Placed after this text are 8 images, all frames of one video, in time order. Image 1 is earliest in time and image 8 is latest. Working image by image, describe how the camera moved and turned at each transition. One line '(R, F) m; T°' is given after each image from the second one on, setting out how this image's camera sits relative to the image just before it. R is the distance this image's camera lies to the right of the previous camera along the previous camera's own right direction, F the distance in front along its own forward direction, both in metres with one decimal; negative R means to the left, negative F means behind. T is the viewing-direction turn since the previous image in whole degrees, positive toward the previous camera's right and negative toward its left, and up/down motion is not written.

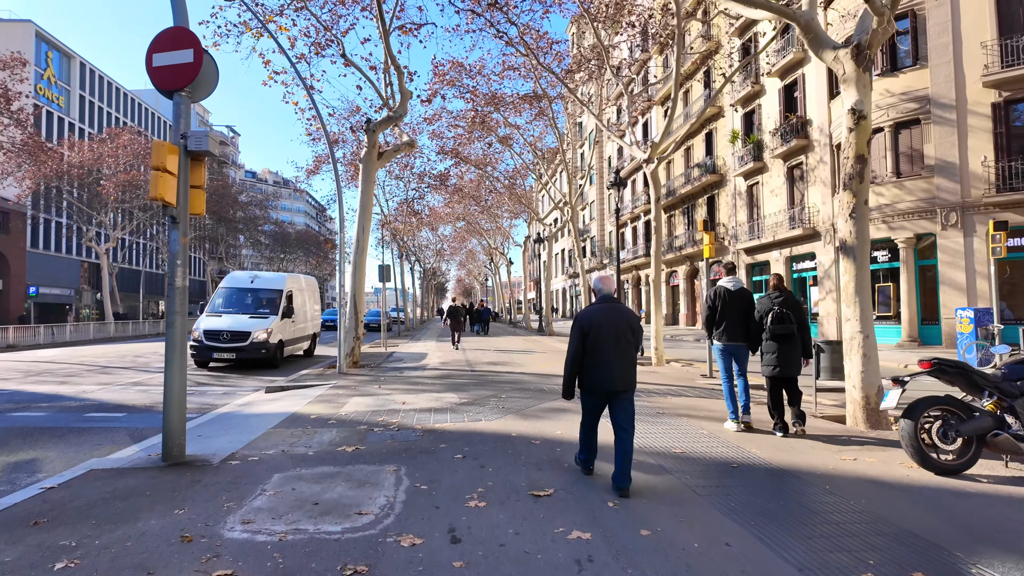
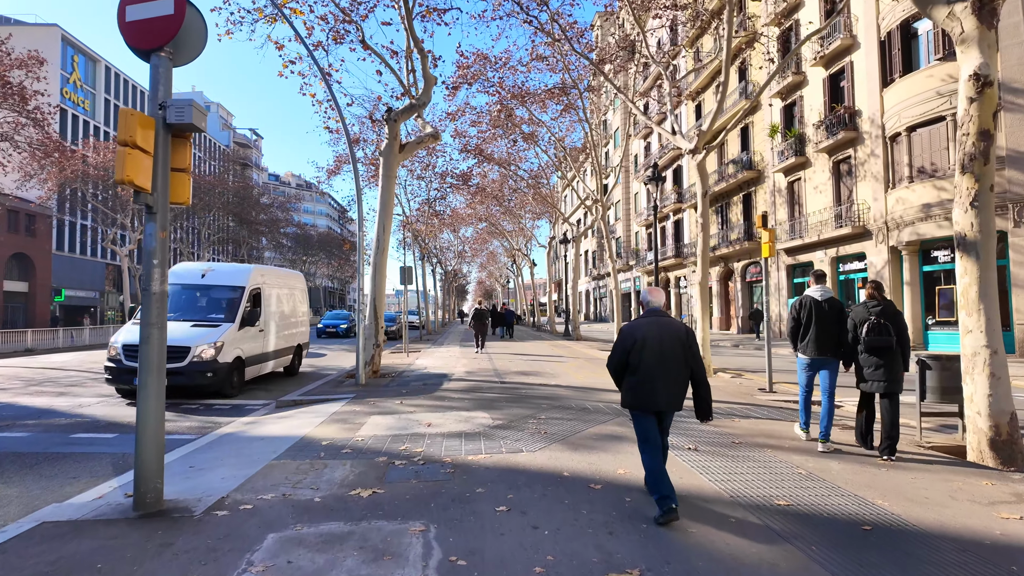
(-0.2, +1.0) m; -2°
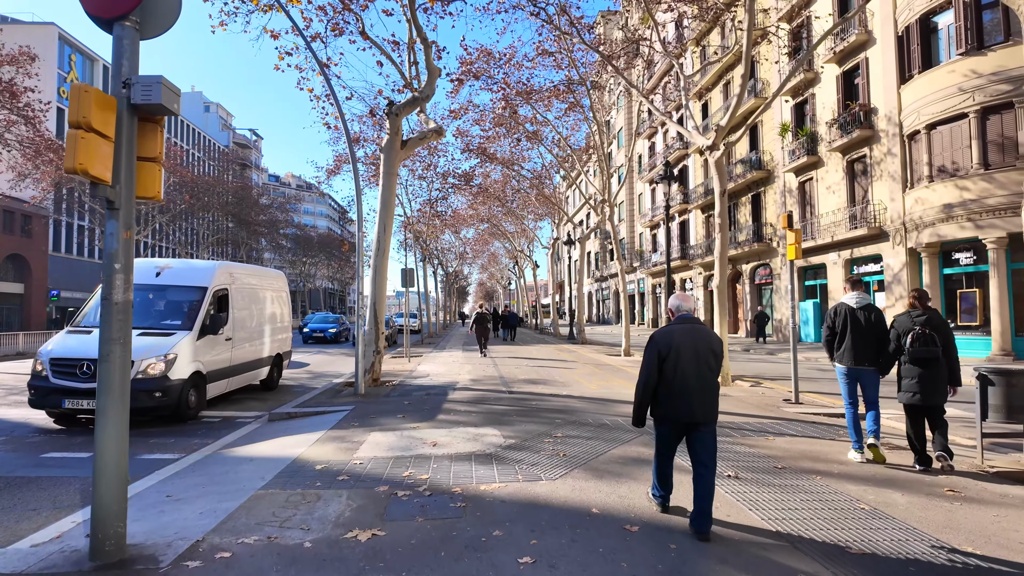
(-0.1, +0.6) m; 0°
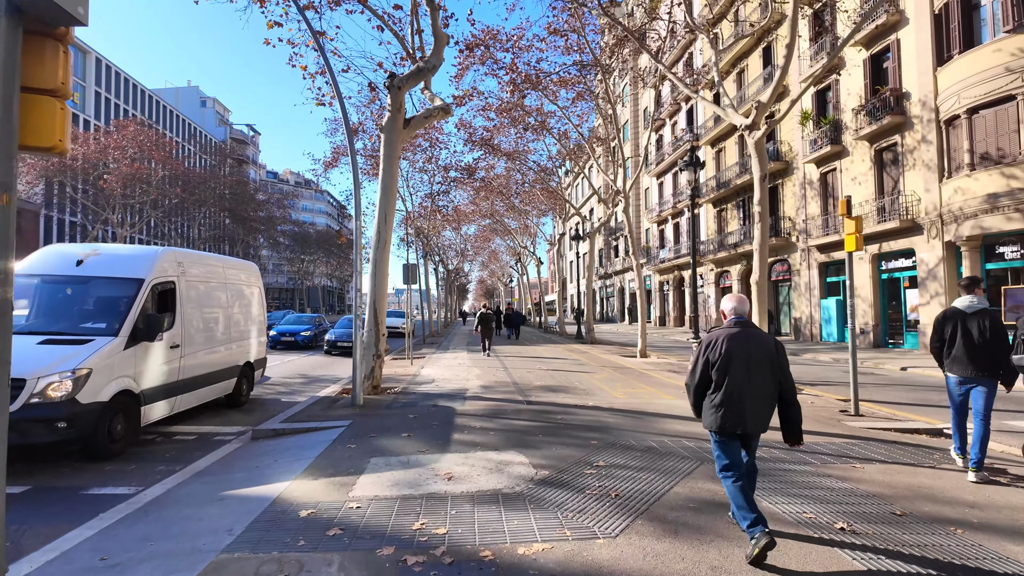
(-0.3, +1.1) m; 0°
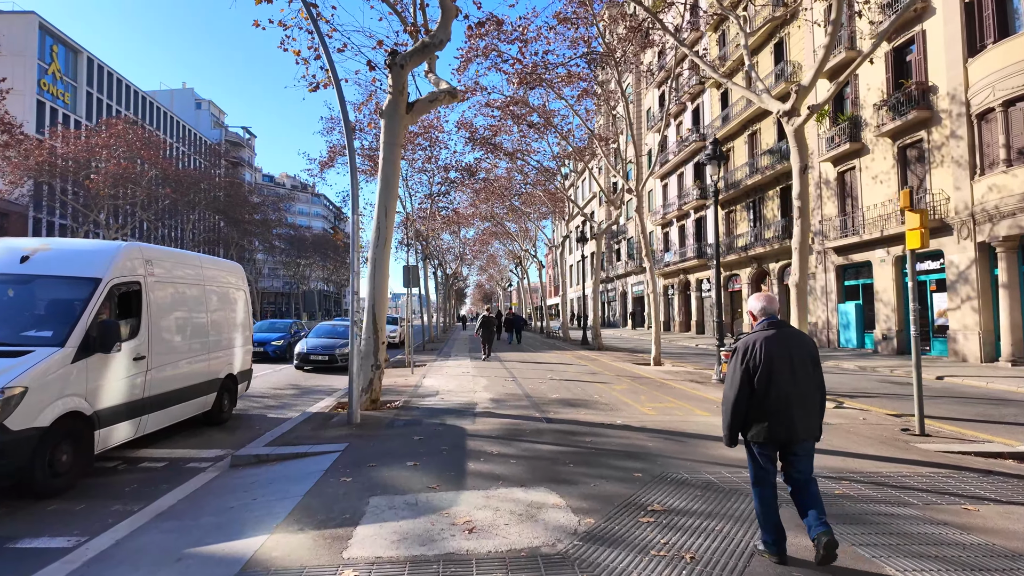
(-0.3, +1.0) m; 0°
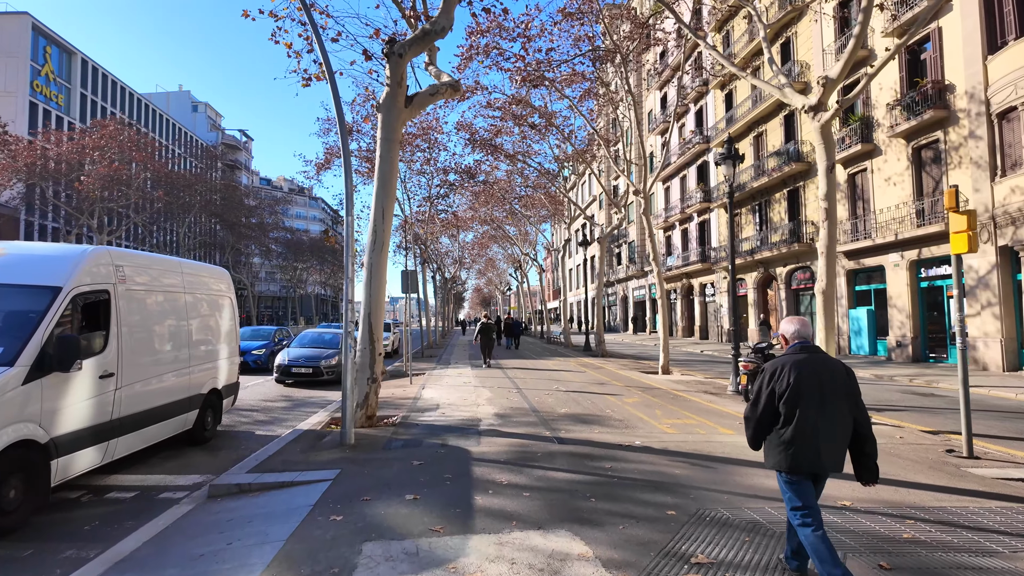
(-0.1, +0.6) m; 0°
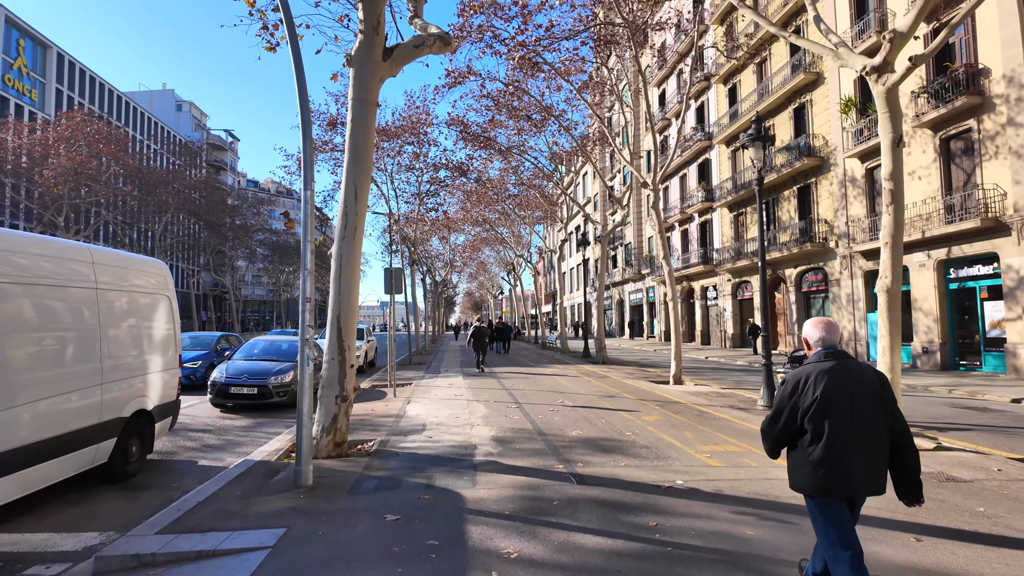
(-0.1, +1.5) m; +1°
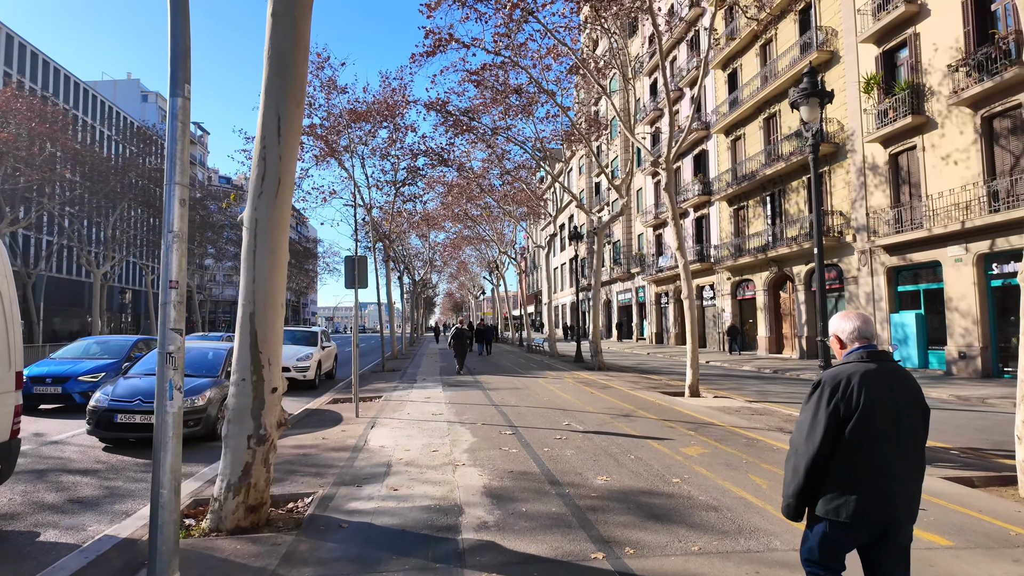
(-0.2, +2.2) m; +2°
